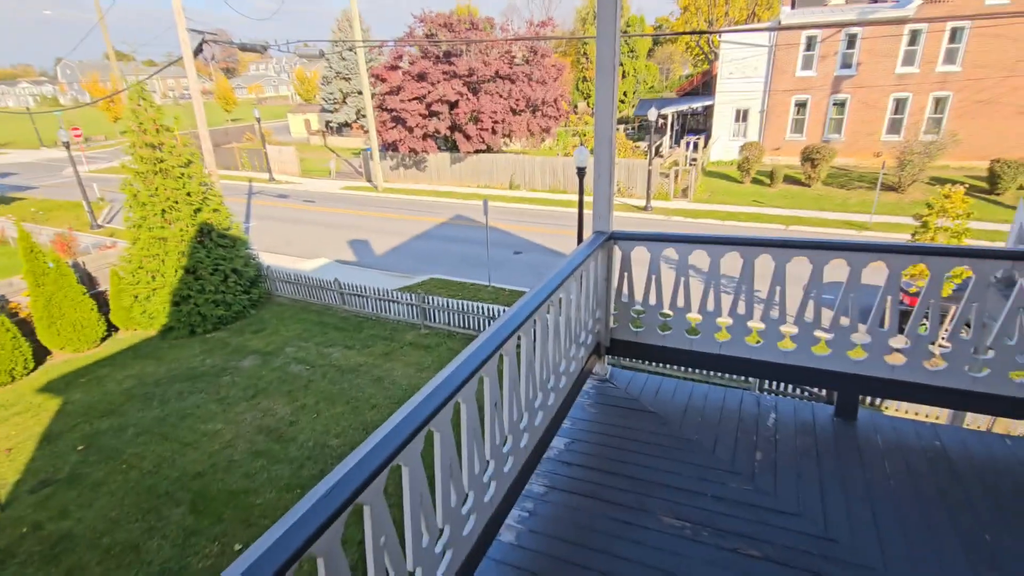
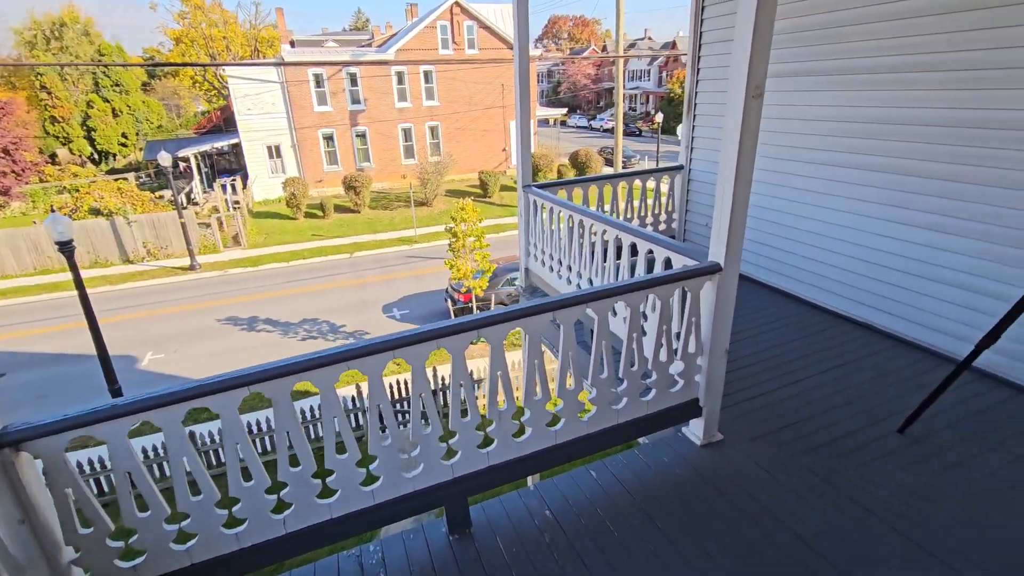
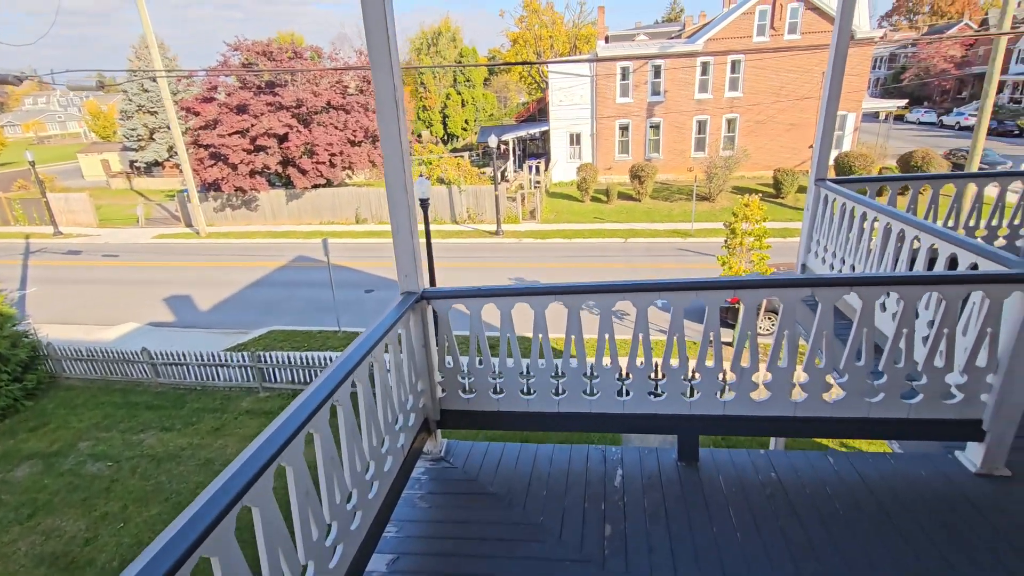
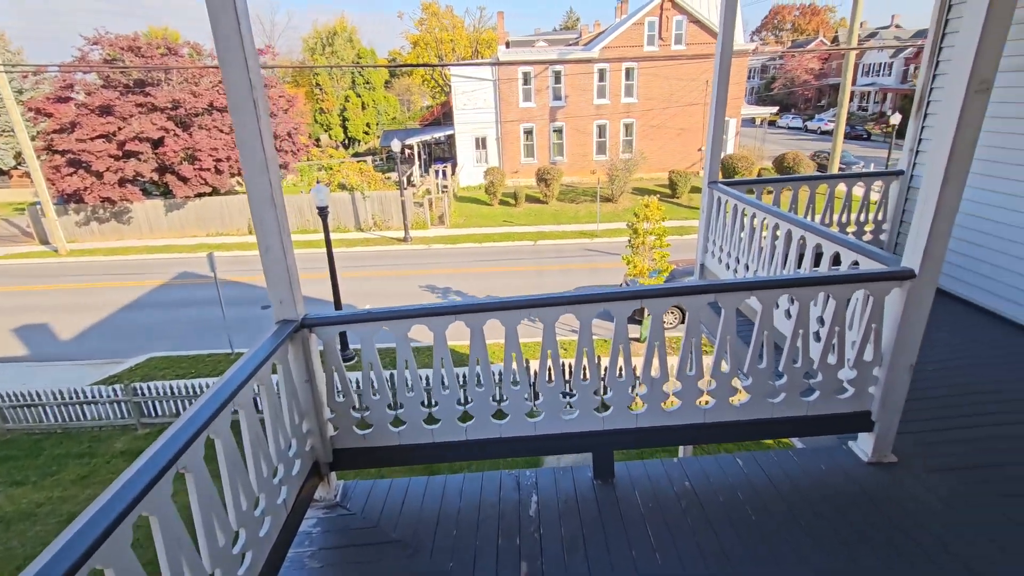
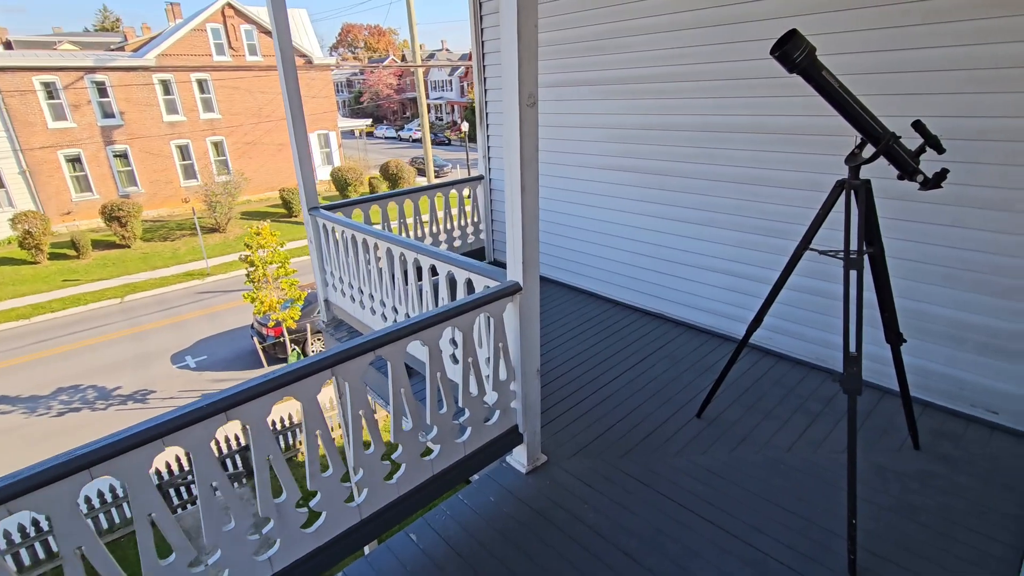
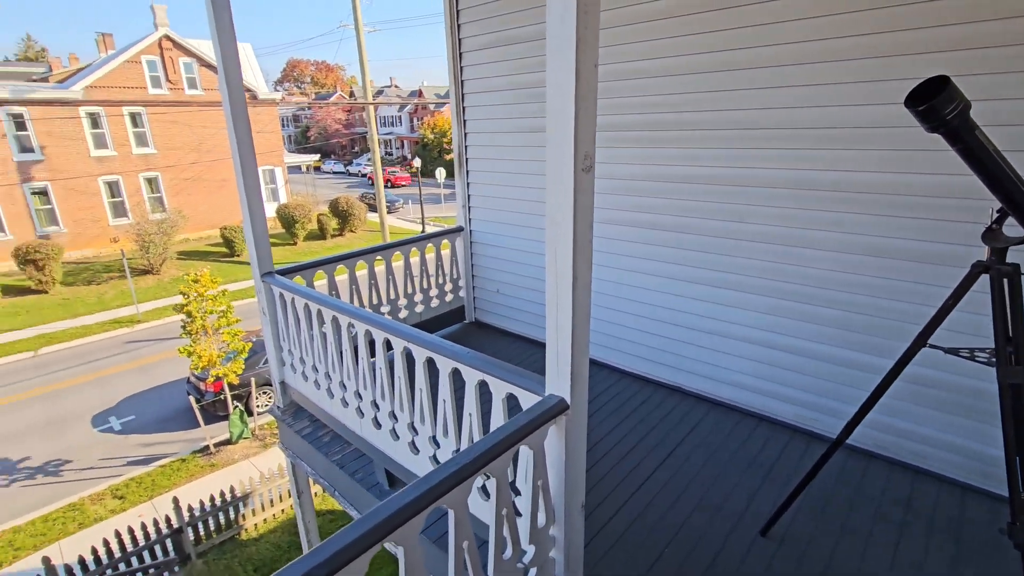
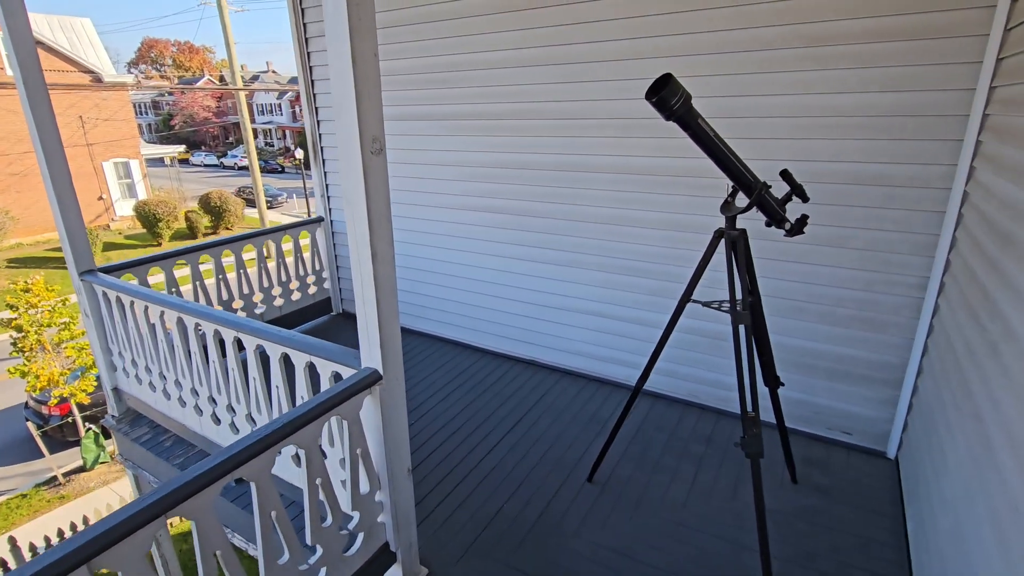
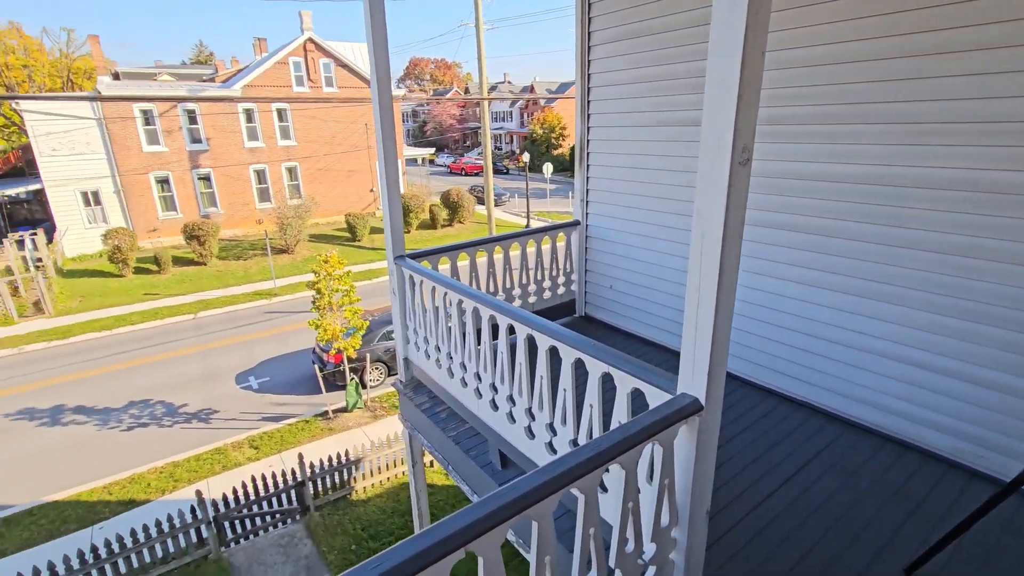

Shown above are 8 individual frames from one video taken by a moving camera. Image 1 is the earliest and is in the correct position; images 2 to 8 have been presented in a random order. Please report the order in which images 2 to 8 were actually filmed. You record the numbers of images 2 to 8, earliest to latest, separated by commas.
3, 4, 2, 5, 7, 6, 8
